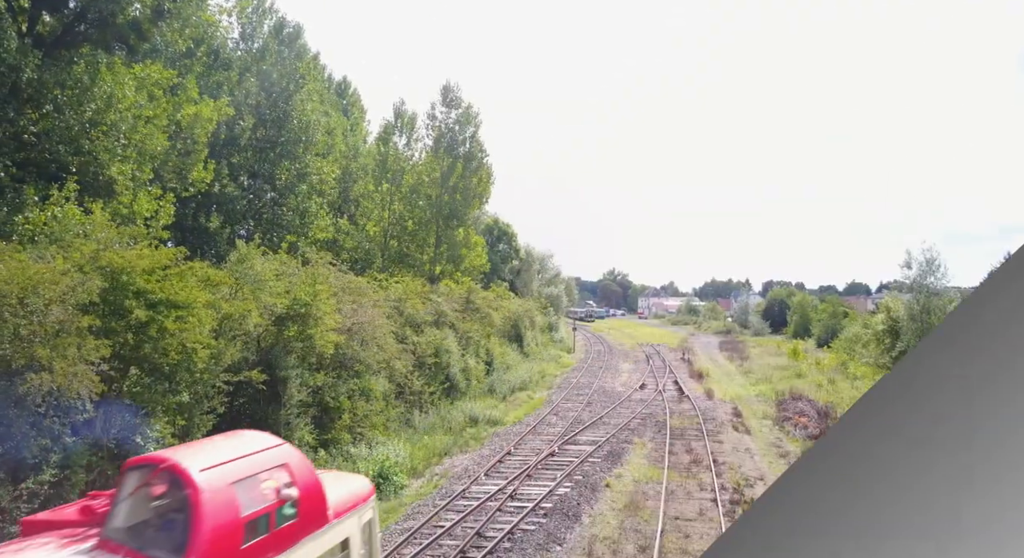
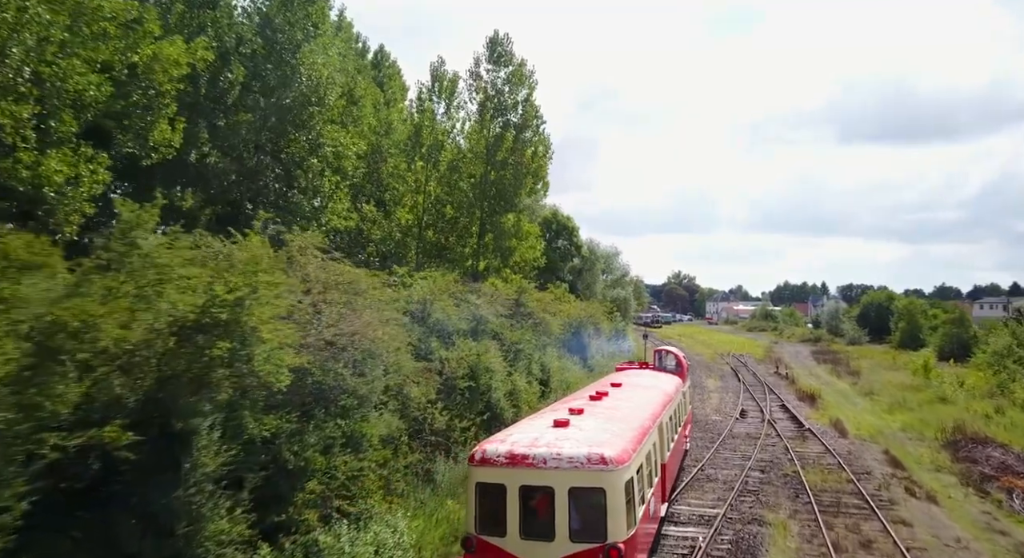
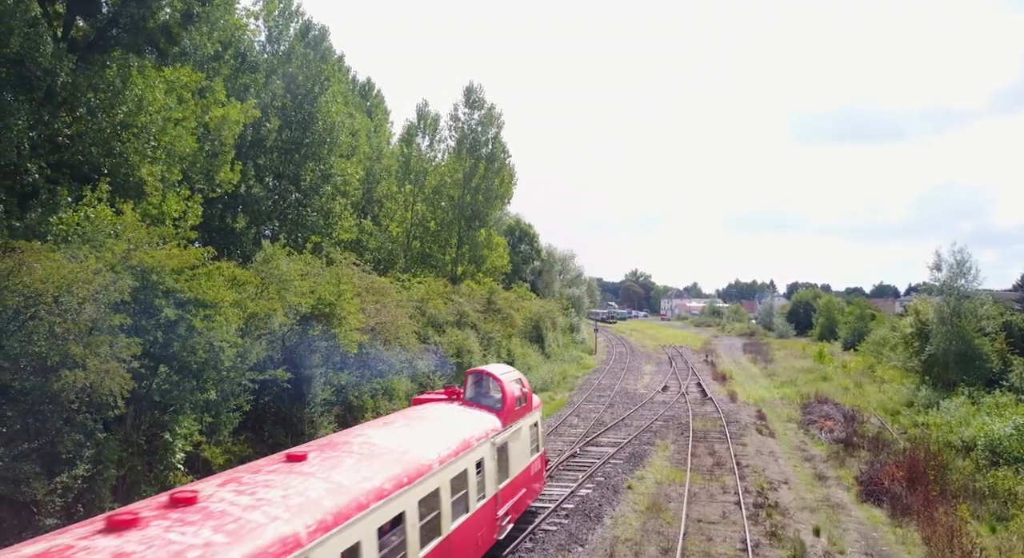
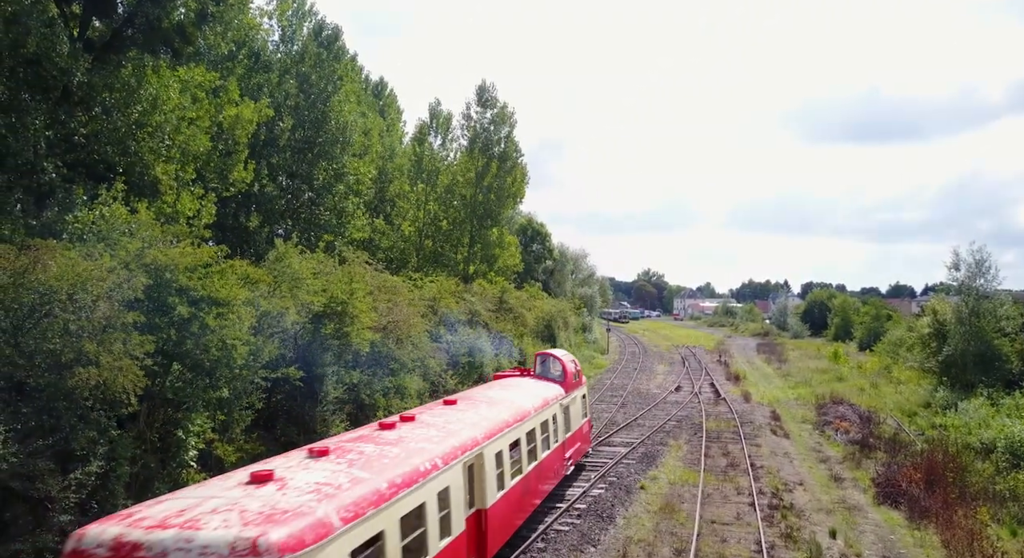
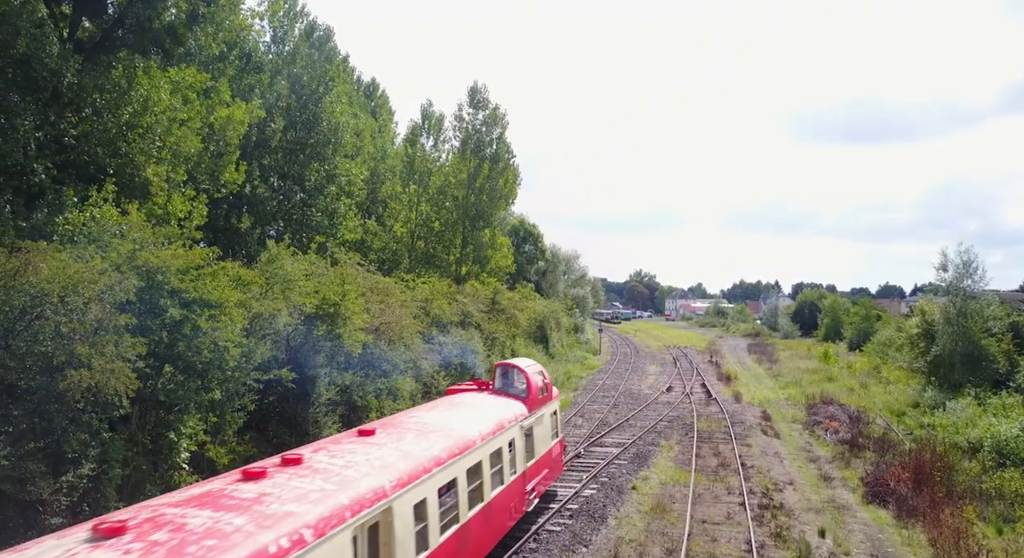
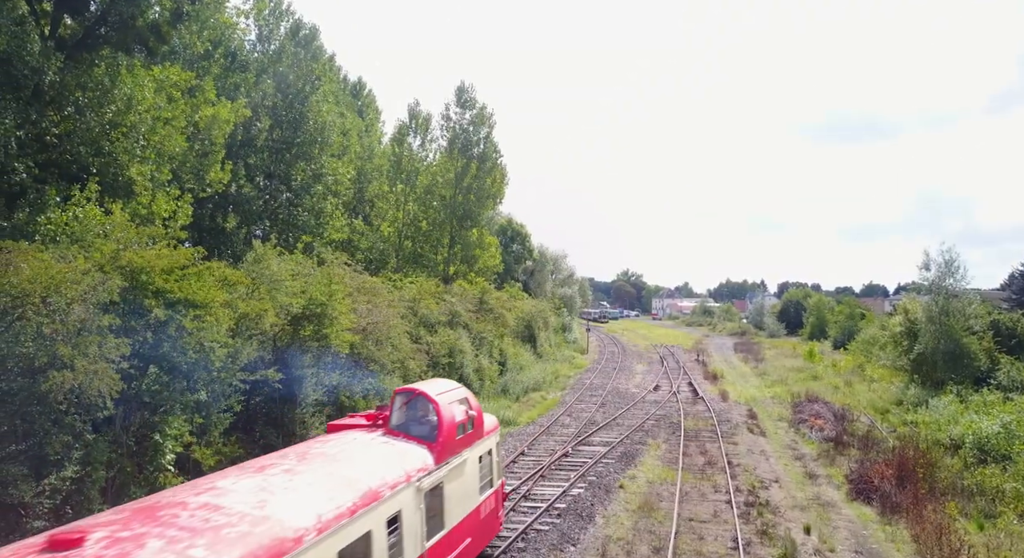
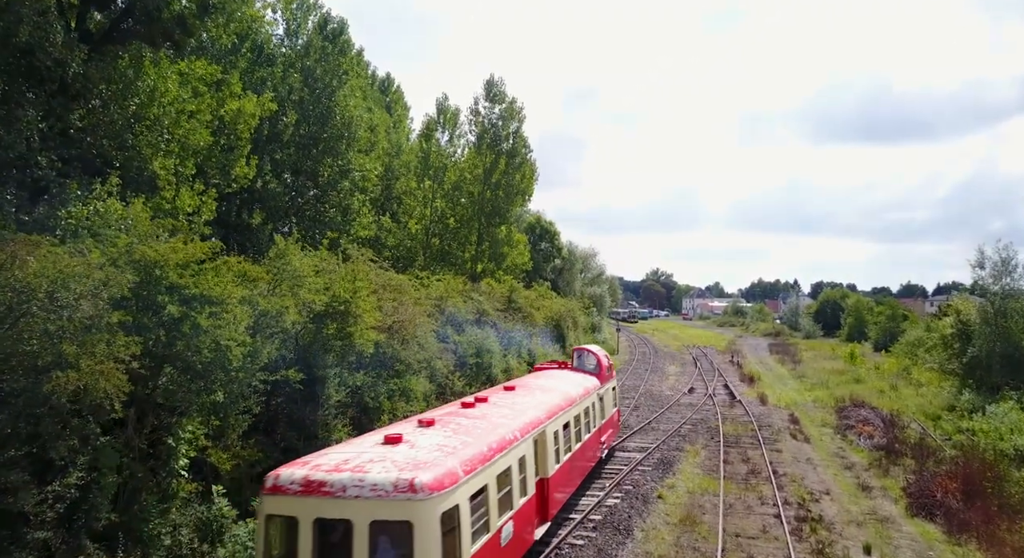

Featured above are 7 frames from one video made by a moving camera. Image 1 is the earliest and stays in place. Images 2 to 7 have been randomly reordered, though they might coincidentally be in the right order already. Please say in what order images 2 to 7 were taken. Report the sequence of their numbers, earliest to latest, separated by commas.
6, 3, 5, 4, 7, 2
